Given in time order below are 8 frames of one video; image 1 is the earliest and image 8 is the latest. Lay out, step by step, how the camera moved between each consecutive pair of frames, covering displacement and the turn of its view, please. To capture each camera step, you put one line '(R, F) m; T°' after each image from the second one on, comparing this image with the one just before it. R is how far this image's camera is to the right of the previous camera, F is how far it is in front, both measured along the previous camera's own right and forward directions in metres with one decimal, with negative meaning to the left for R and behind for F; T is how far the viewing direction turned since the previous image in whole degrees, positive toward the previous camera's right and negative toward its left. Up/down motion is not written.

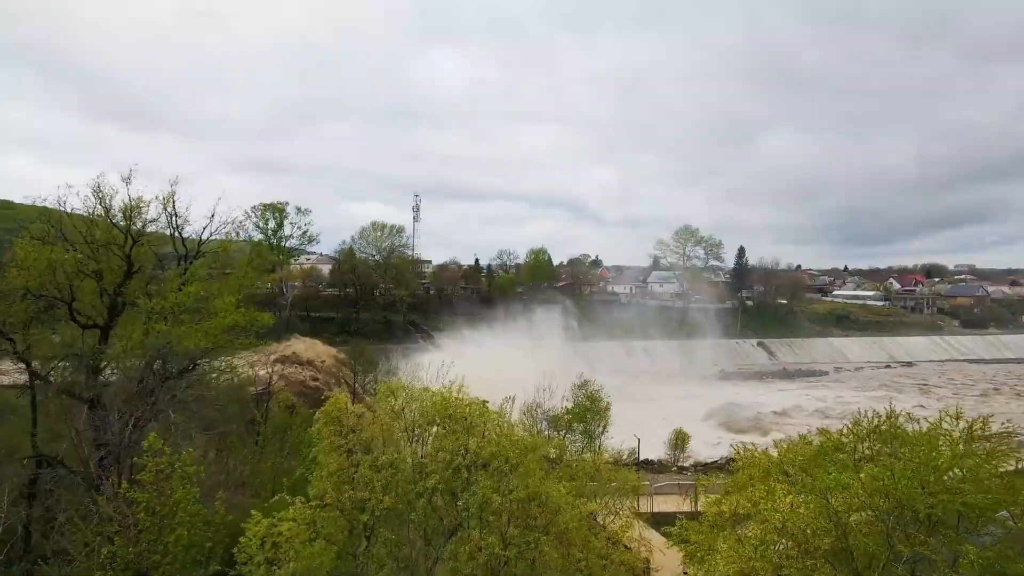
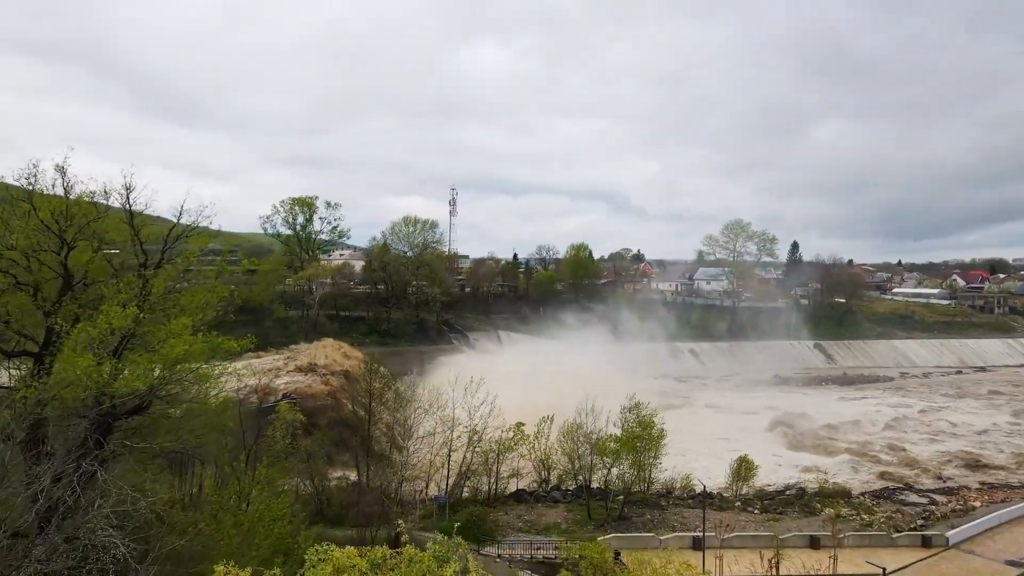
(0.0, +2.9) m; -3°
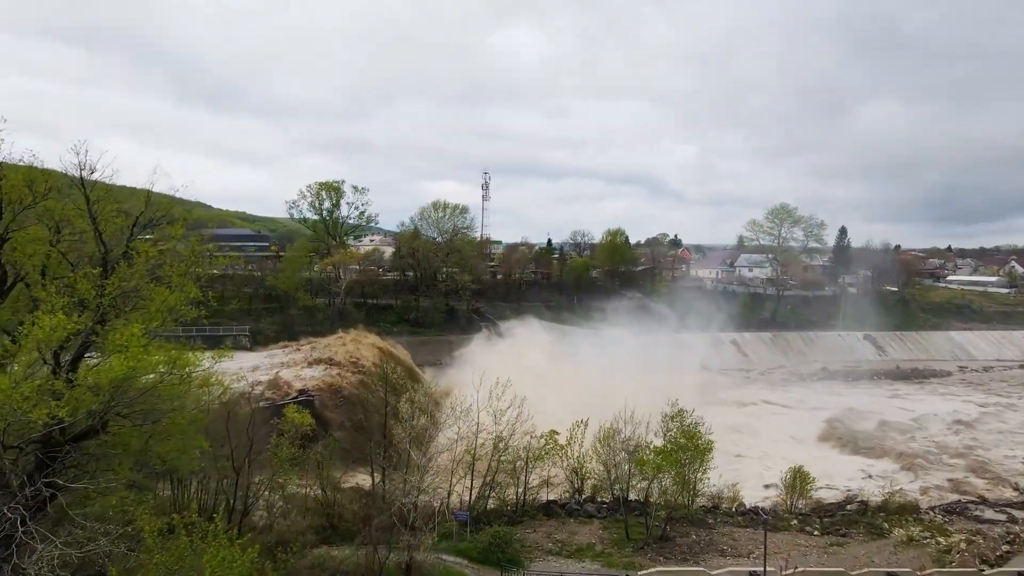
(+0.1, +1.9) m; -3°
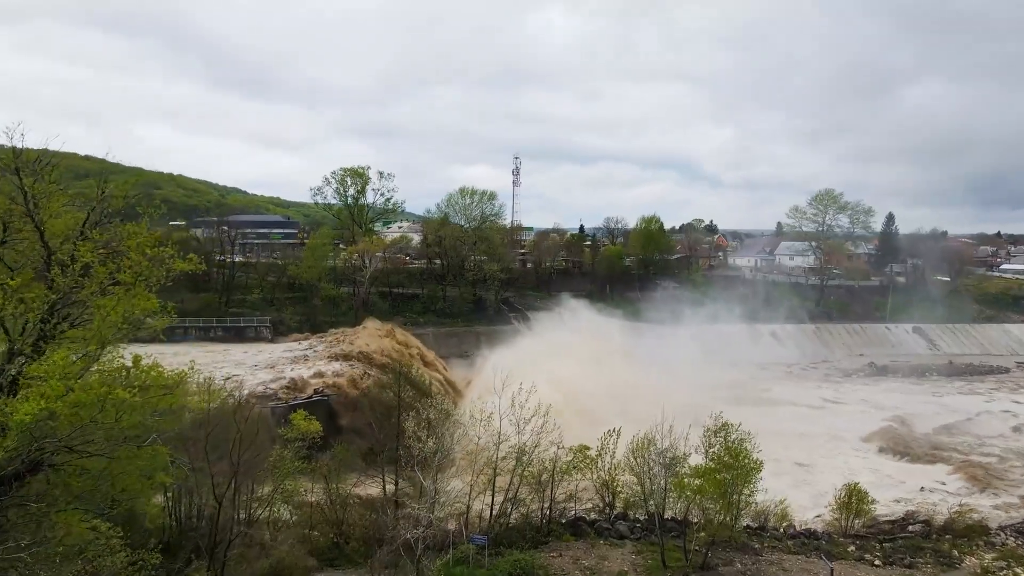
(+0.2, +1.6) m; -3°
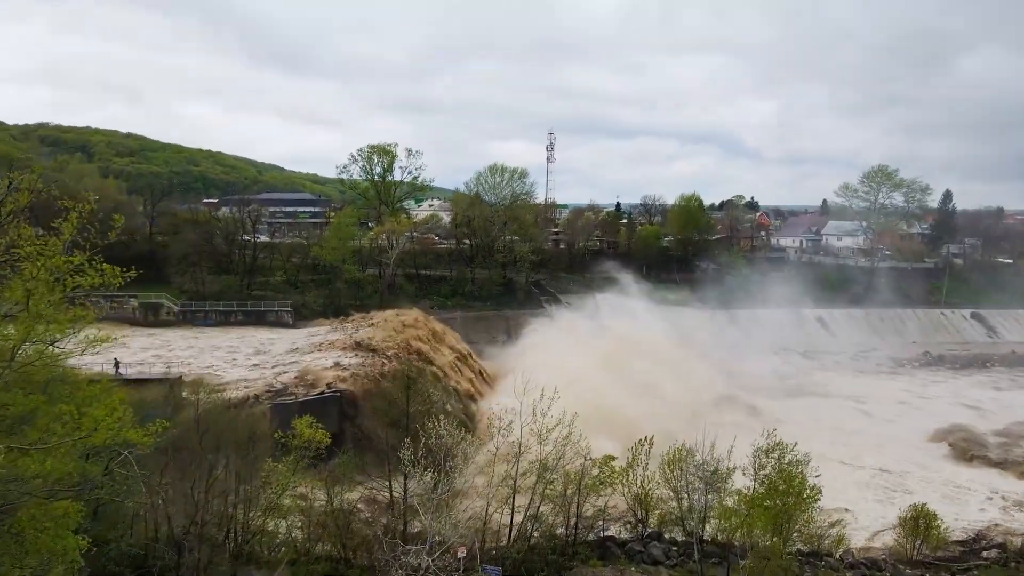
(+0.3, +1.8) m; -3°
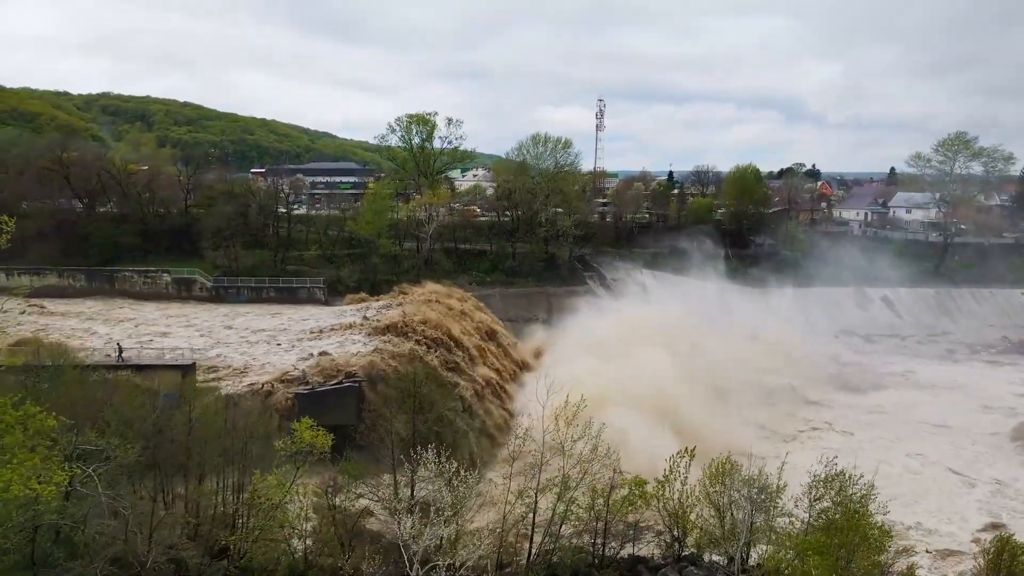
(+0.5, +1.7) m; -4°
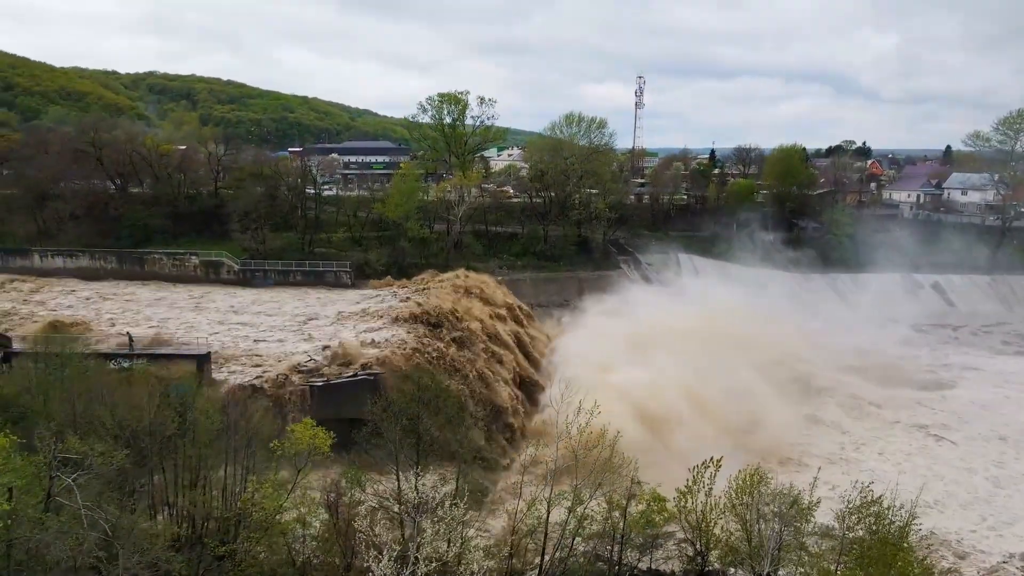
(+0.5, +0.9) m; -3°
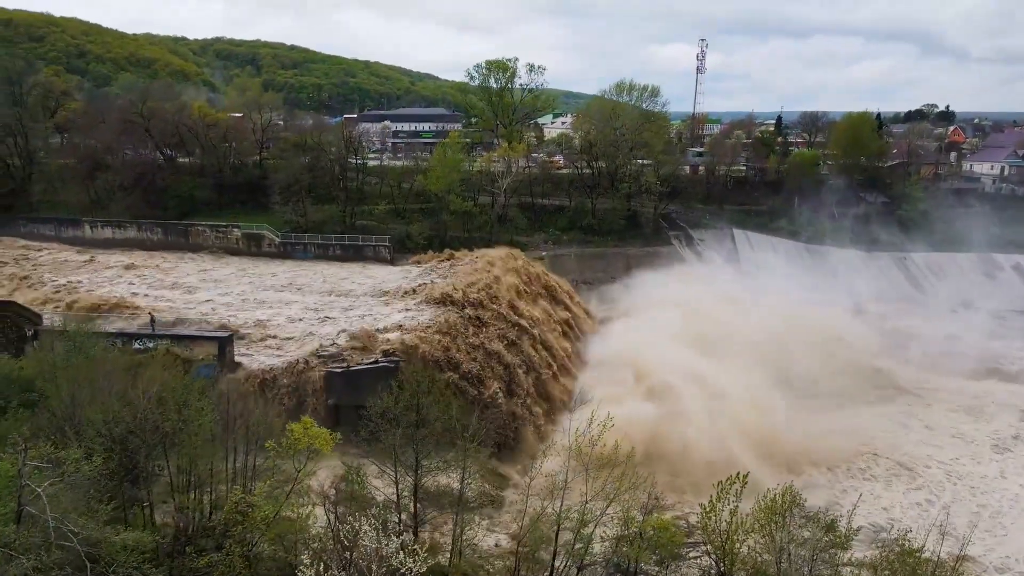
(+0.8, +1.0) m; -5°
